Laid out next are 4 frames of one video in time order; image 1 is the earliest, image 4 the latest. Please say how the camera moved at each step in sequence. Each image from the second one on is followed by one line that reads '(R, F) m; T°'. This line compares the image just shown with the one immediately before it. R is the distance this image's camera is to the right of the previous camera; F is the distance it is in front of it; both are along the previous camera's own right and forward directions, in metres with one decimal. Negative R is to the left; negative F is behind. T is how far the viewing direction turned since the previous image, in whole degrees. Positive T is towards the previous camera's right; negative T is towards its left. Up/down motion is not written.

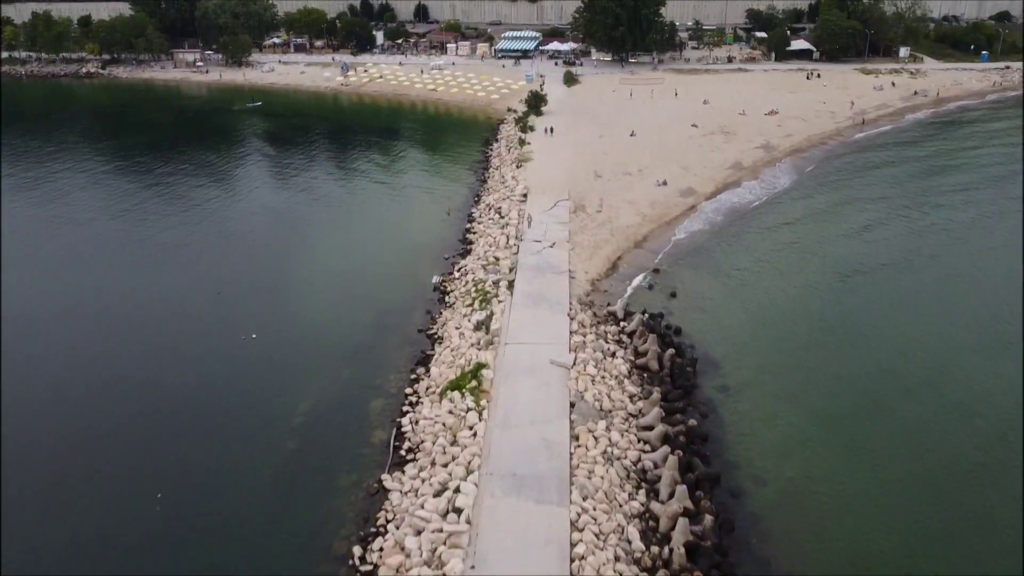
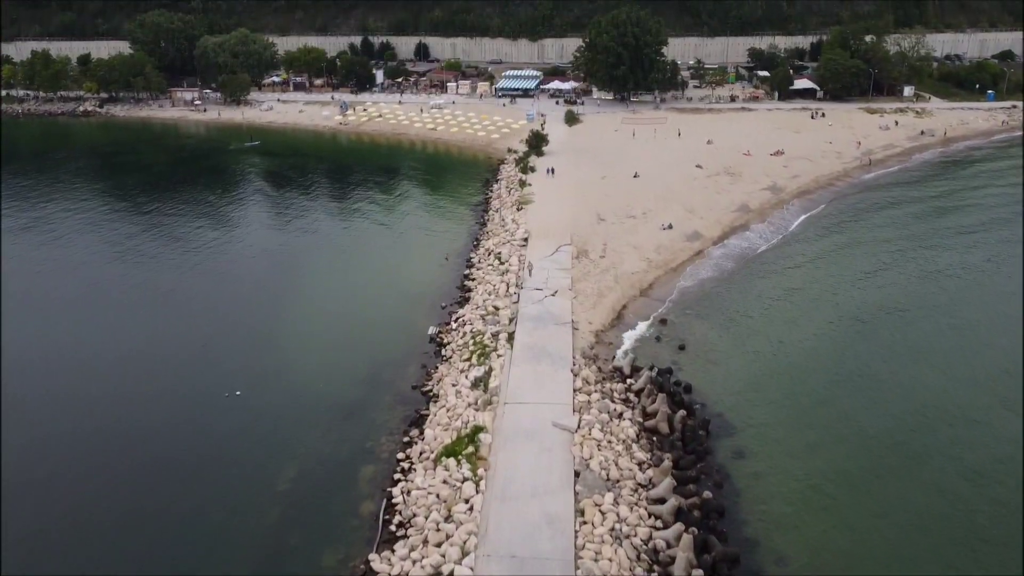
(0.0, +1.2) m; 0°
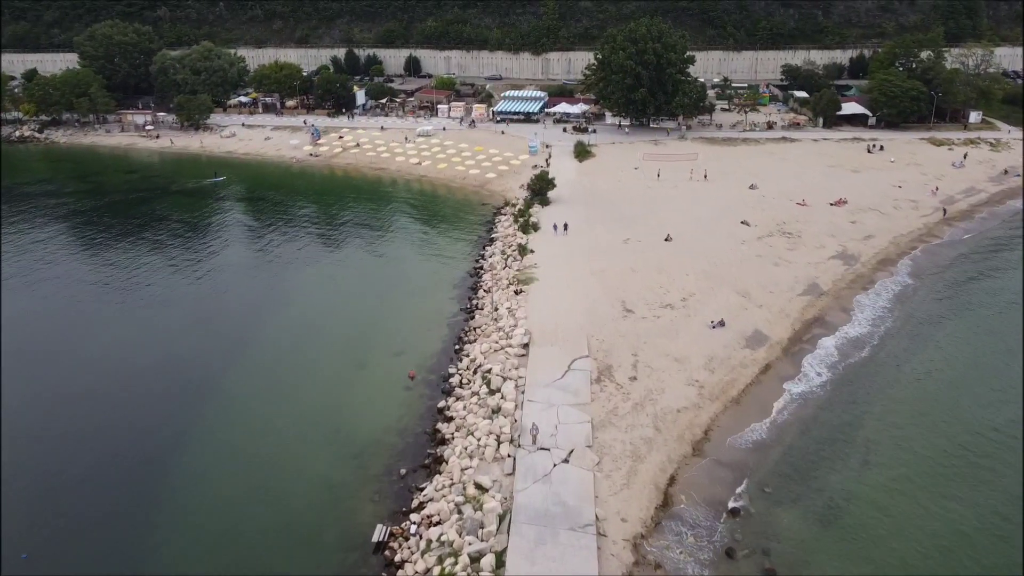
(+0.2, +8.4) m; 0°
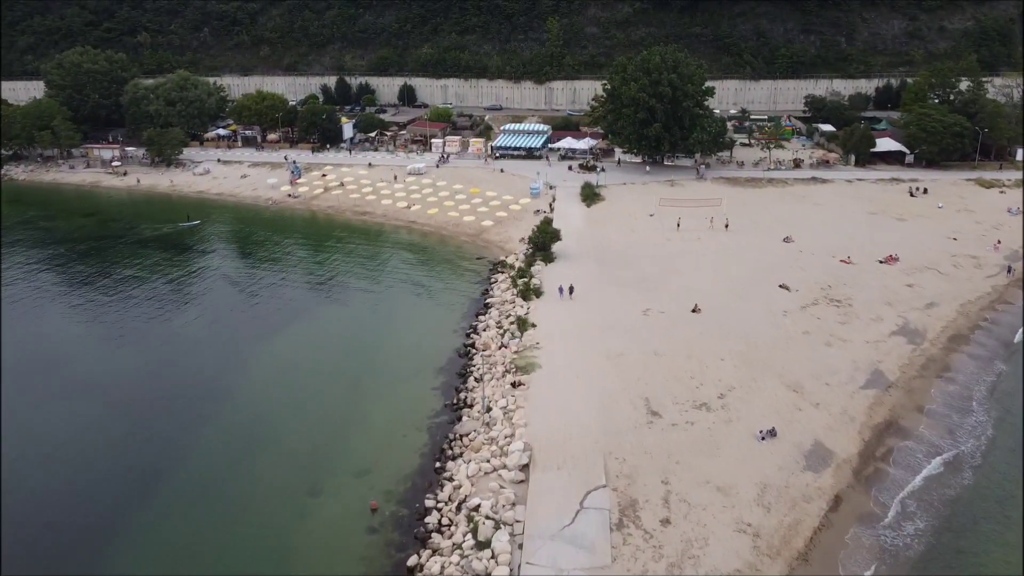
(+0.1, +4.8) m; 0°
